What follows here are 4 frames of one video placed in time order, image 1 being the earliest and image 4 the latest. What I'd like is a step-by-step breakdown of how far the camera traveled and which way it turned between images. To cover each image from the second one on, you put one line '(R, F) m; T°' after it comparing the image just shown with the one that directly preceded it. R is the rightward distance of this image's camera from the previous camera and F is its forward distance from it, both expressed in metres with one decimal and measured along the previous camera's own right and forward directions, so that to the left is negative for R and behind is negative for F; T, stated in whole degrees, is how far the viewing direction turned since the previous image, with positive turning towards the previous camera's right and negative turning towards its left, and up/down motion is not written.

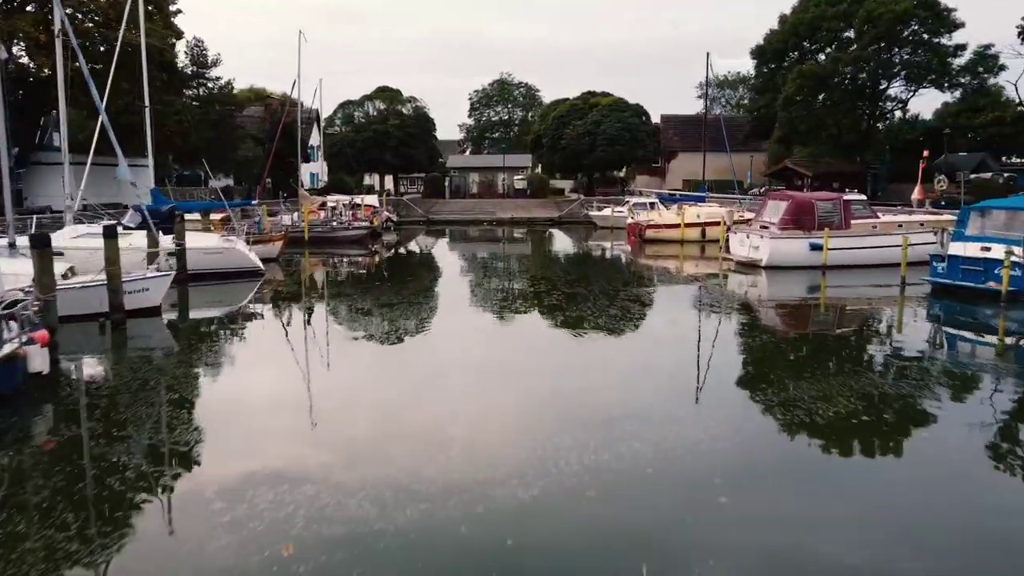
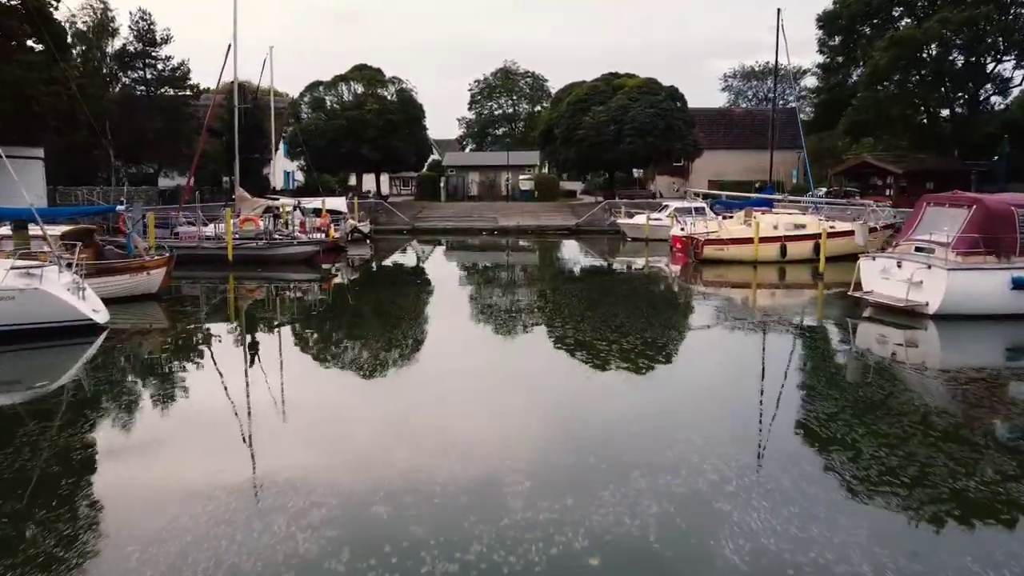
(-0.1, +7.8) m; 0°
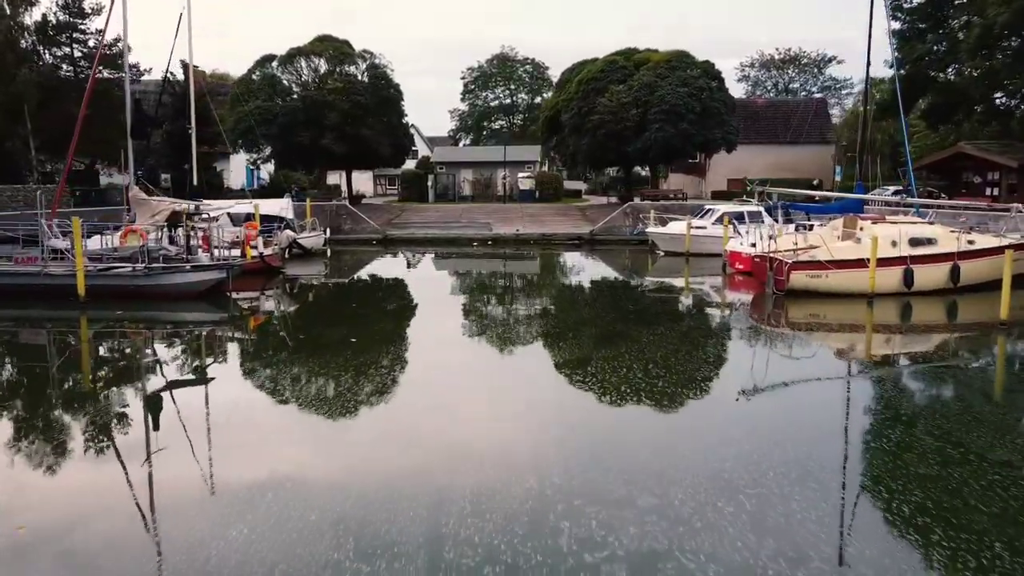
(0.0, +6.6) m; 0°
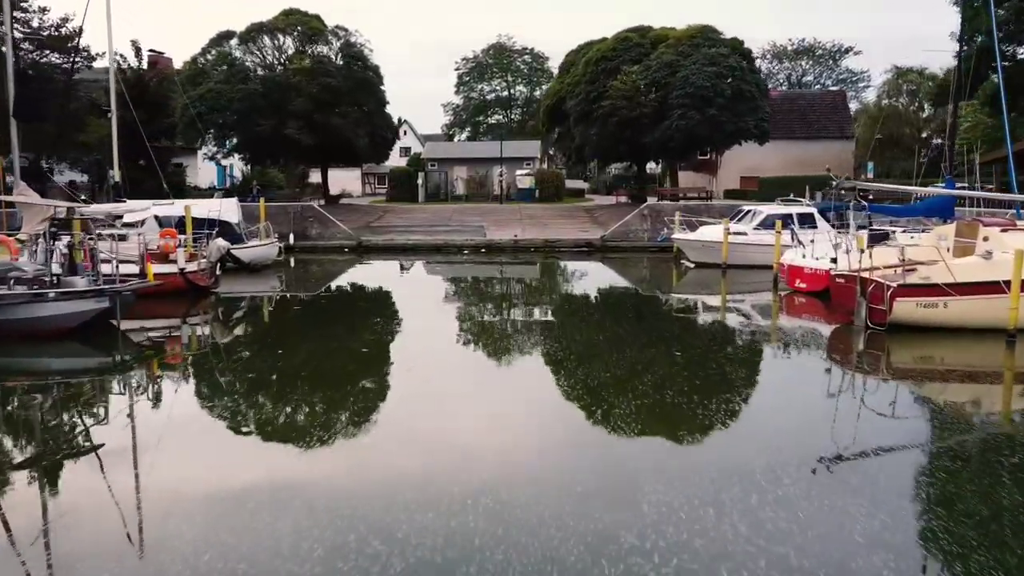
(0.0, +3.9) m; 0°
